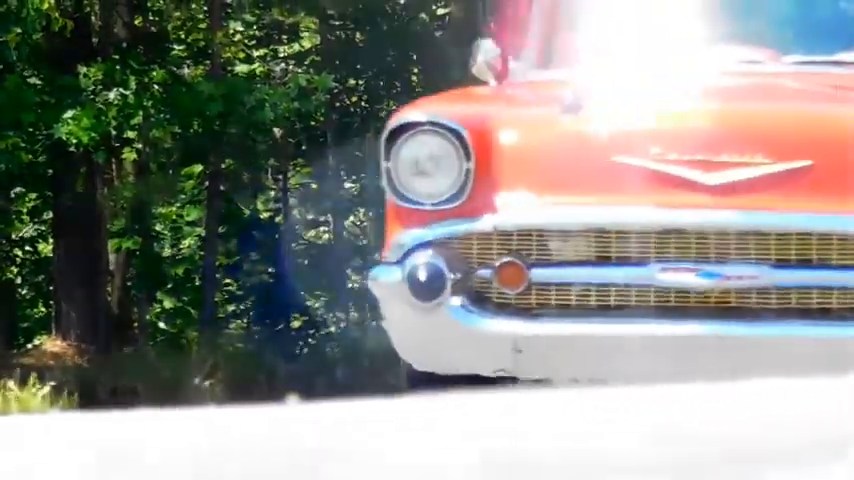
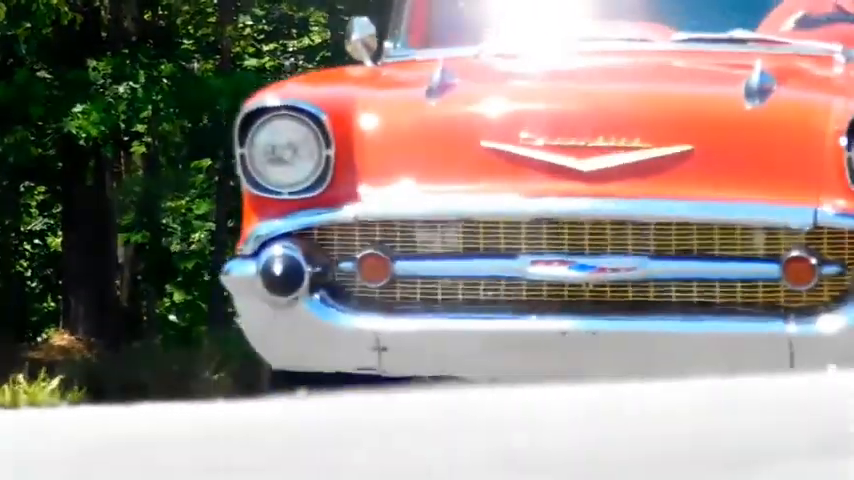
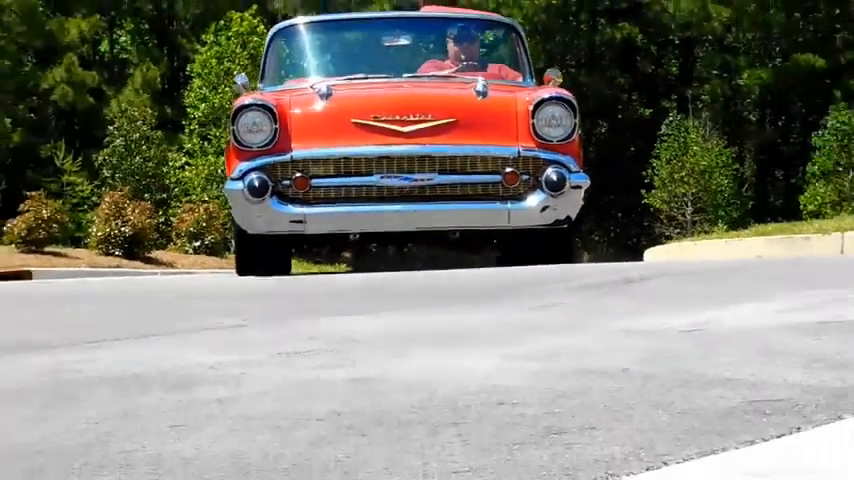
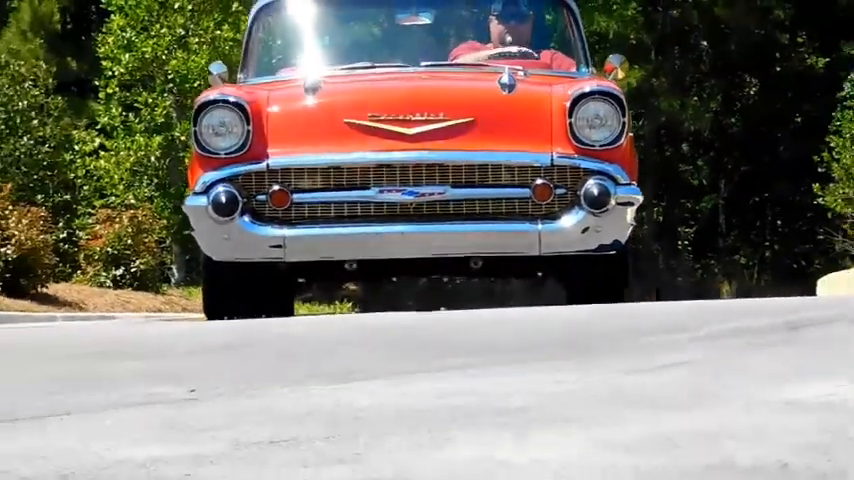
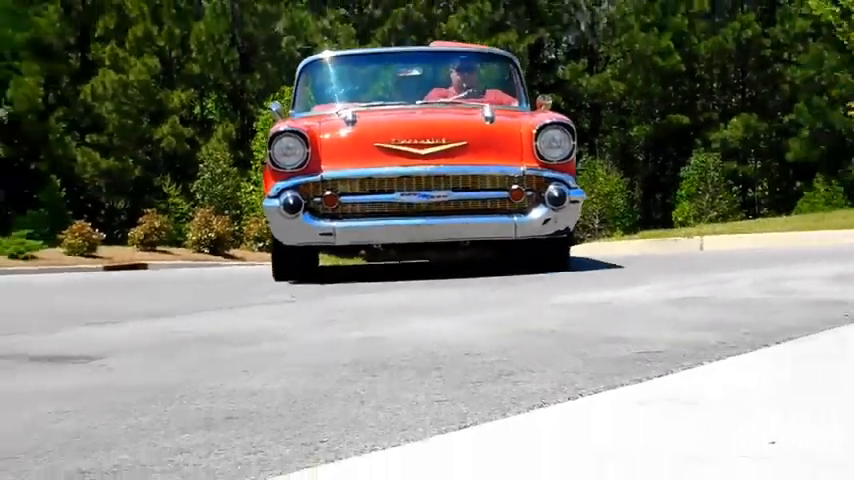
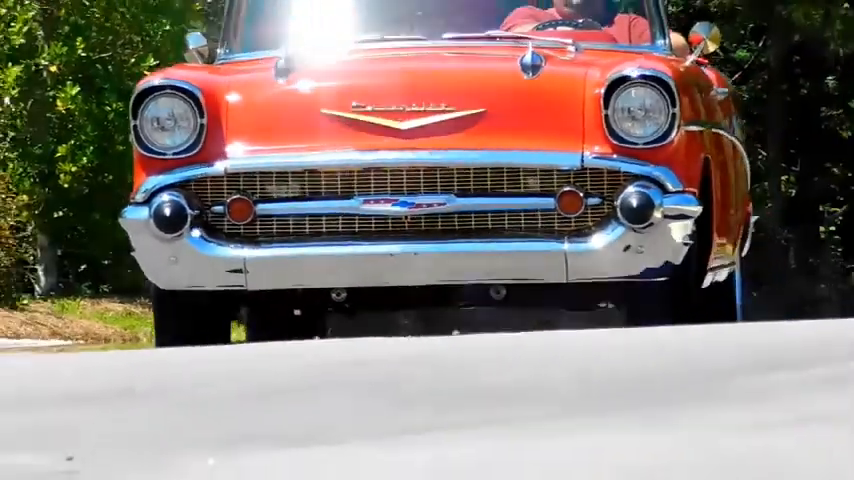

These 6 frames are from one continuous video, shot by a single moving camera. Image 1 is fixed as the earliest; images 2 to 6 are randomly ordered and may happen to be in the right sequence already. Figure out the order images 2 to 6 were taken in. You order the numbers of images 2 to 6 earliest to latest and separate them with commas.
2, 6, 4, 3, 5
